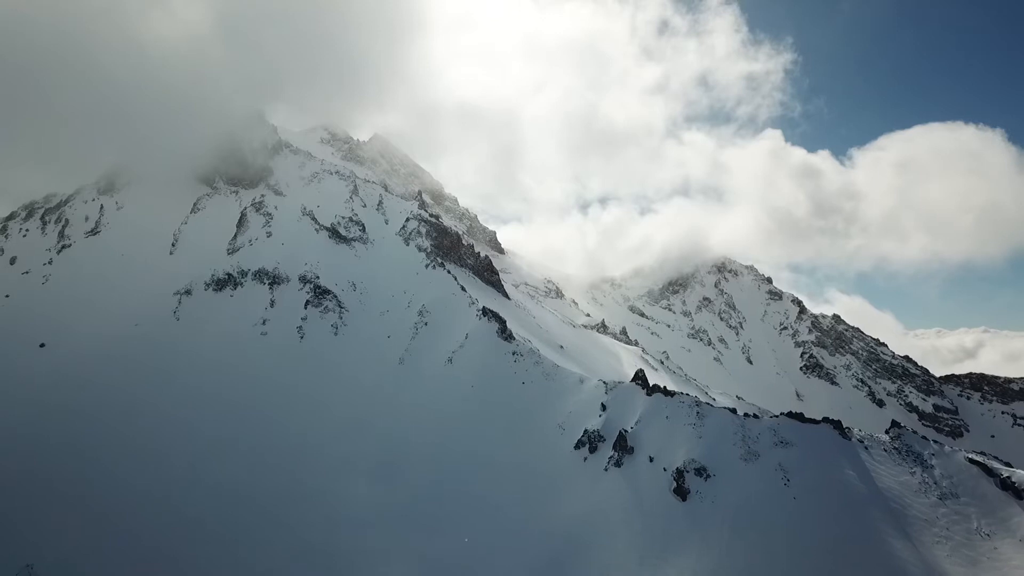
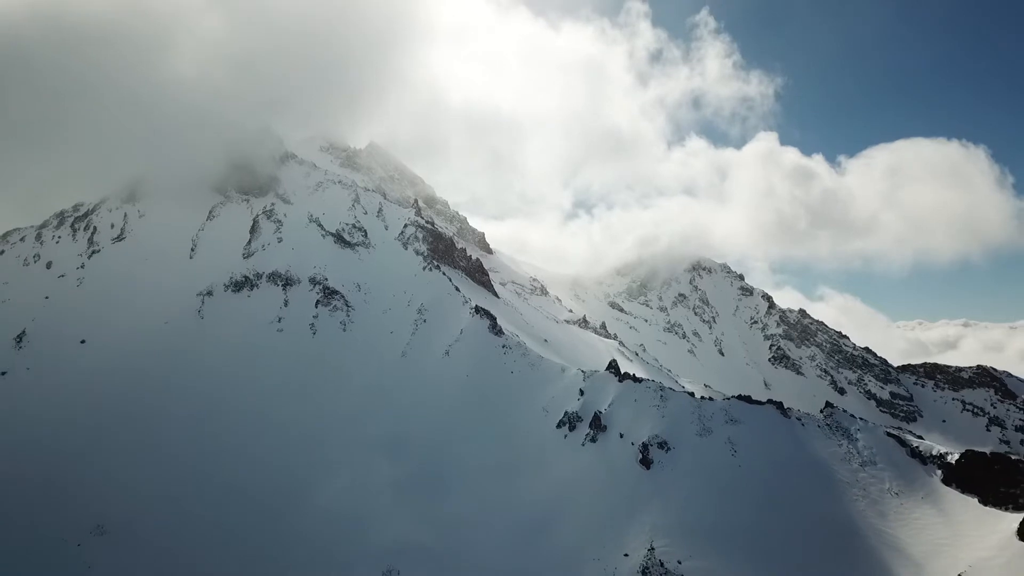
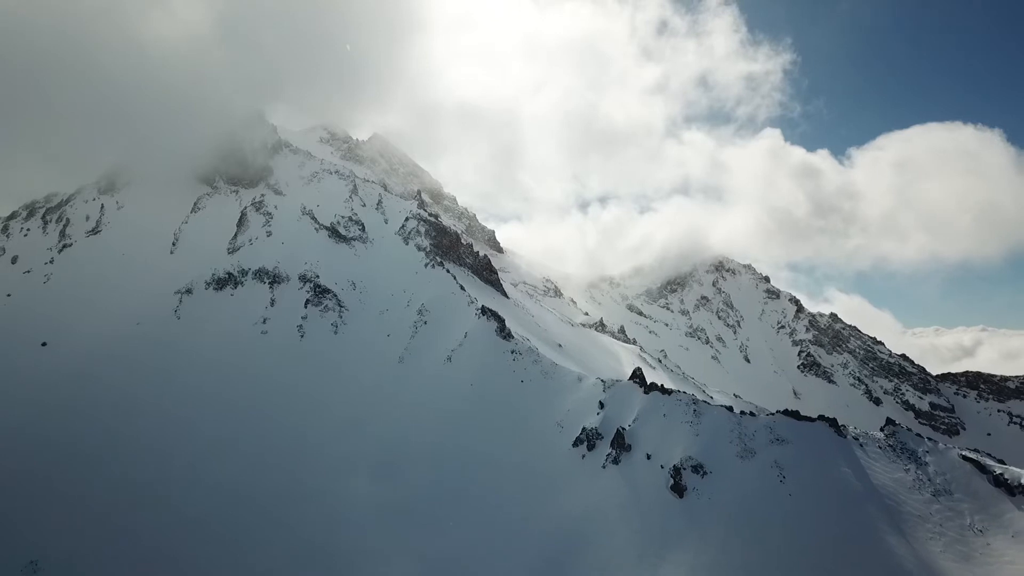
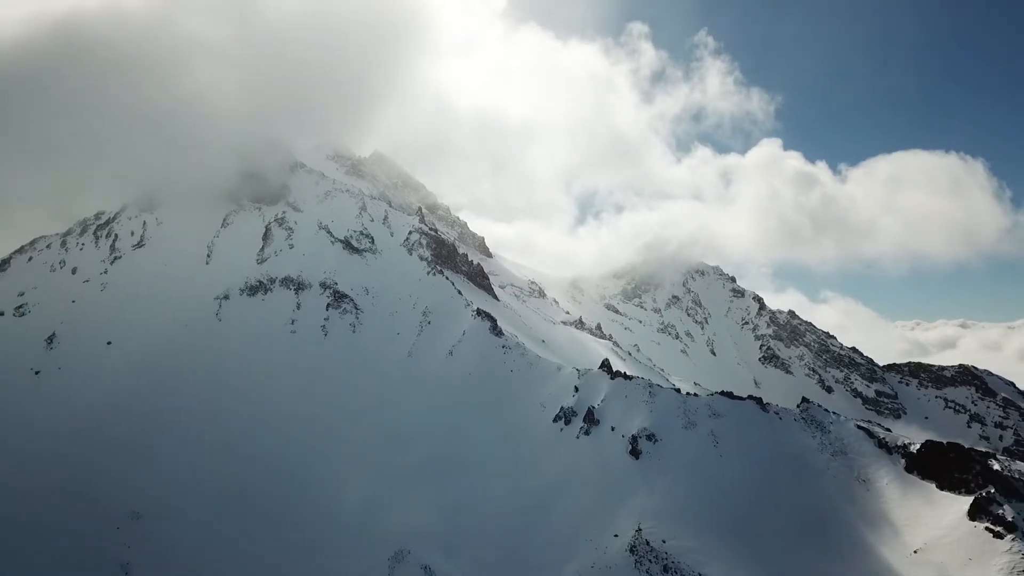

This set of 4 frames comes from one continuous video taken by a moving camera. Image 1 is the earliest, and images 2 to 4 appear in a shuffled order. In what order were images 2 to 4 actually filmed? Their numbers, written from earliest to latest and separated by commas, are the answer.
3, 2, 4
